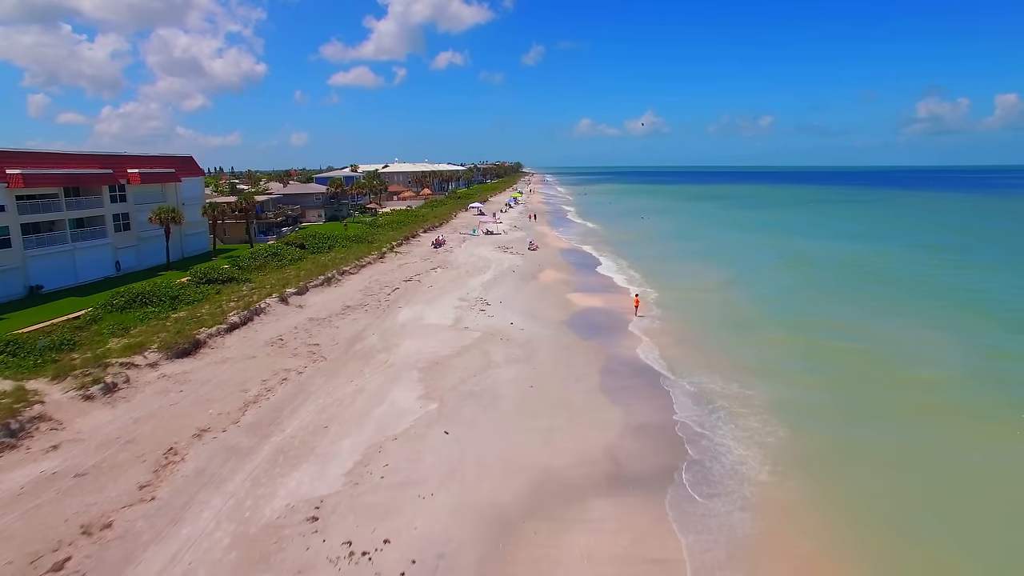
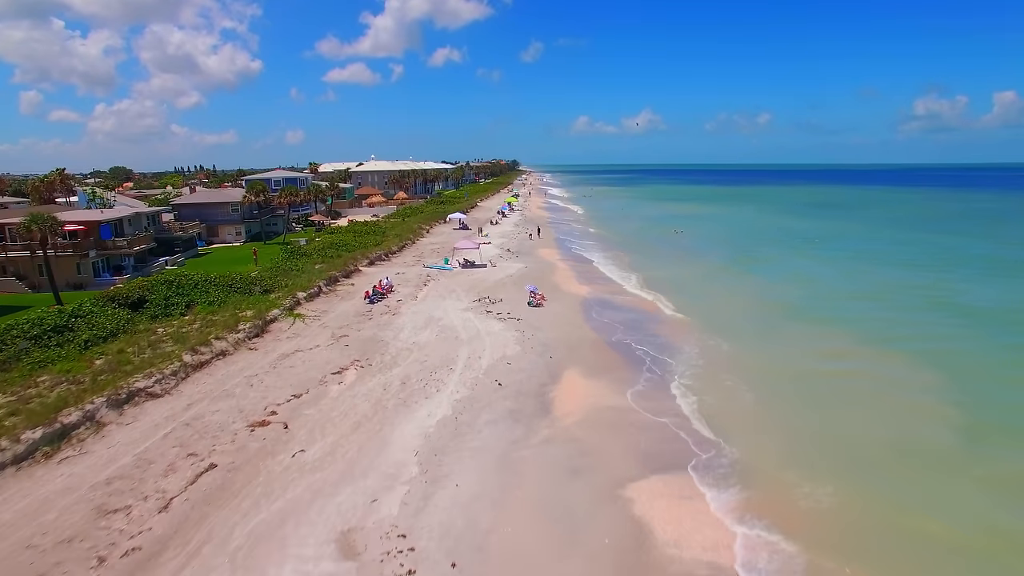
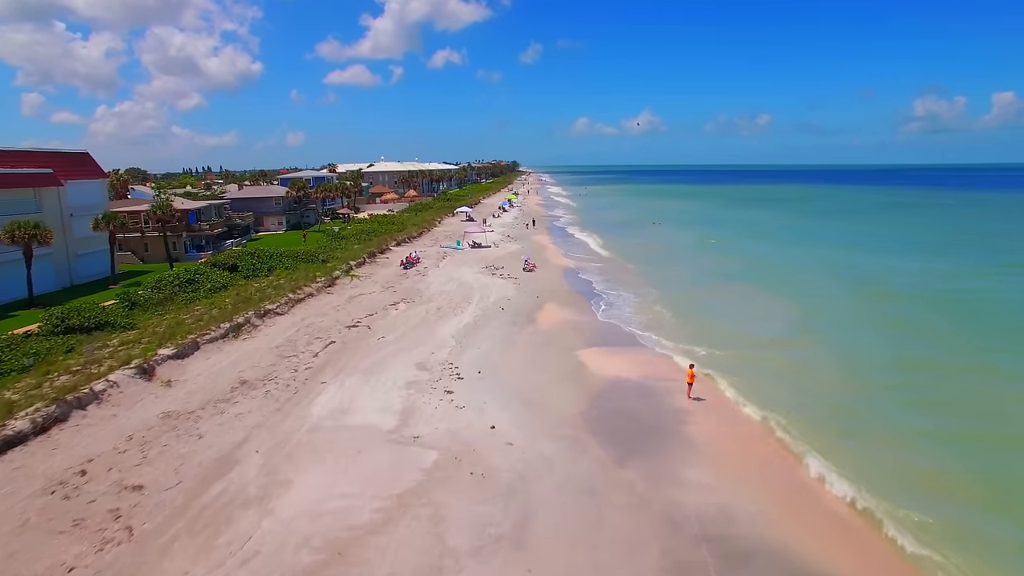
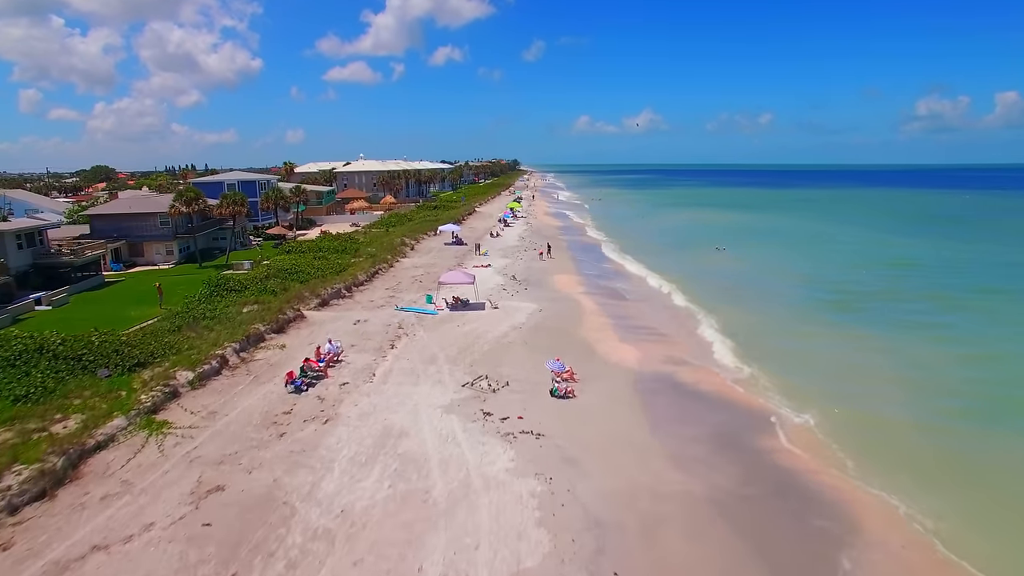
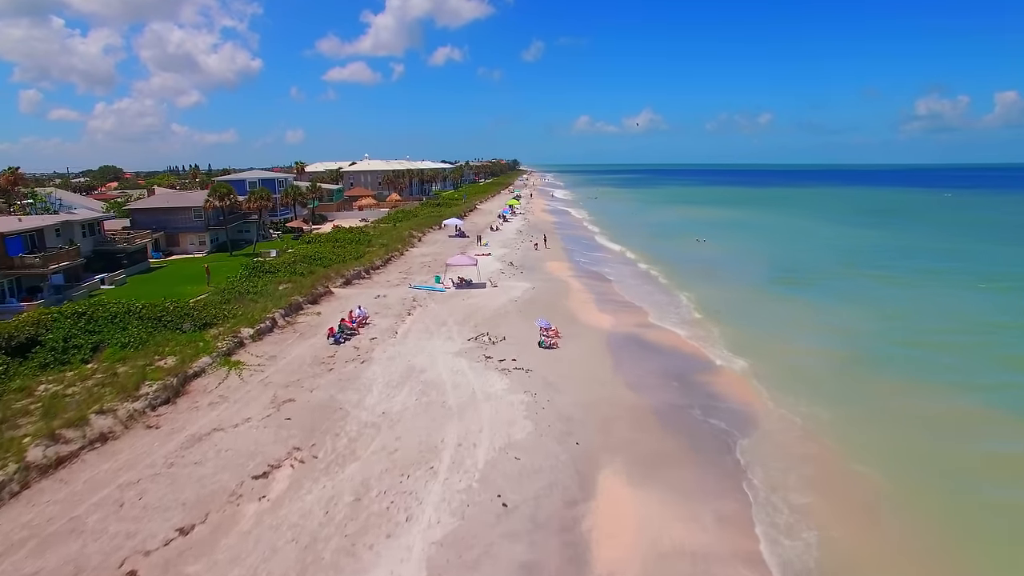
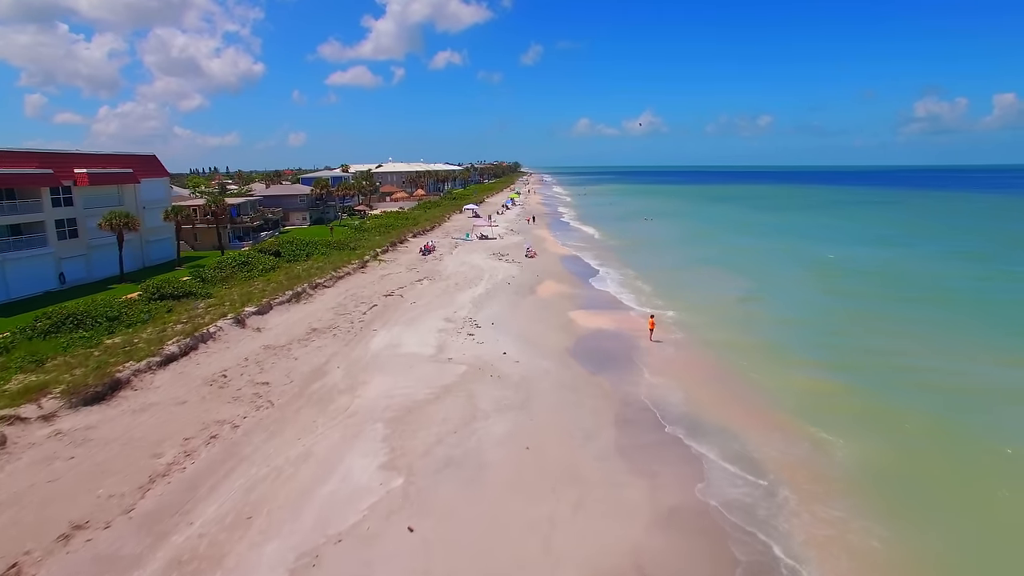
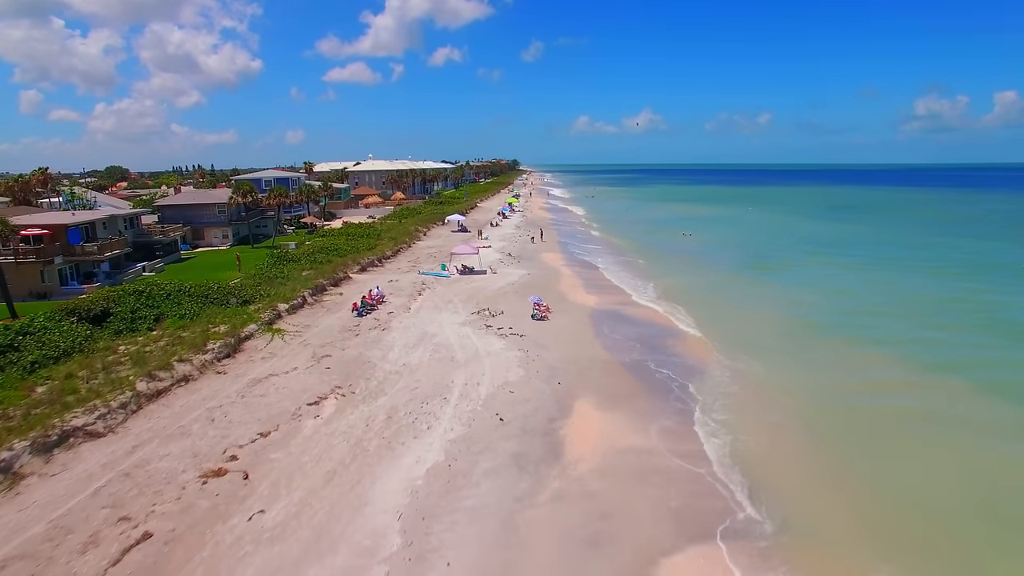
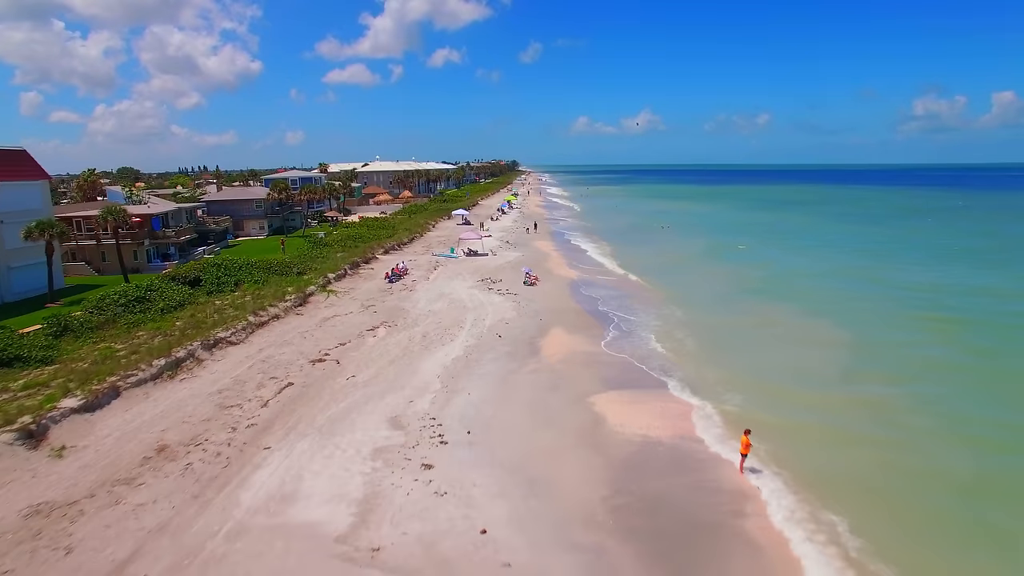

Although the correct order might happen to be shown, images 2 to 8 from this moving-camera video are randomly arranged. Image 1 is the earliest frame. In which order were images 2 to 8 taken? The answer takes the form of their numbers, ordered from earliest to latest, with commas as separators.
6, 3, 8, 2, 7, 5, 4
